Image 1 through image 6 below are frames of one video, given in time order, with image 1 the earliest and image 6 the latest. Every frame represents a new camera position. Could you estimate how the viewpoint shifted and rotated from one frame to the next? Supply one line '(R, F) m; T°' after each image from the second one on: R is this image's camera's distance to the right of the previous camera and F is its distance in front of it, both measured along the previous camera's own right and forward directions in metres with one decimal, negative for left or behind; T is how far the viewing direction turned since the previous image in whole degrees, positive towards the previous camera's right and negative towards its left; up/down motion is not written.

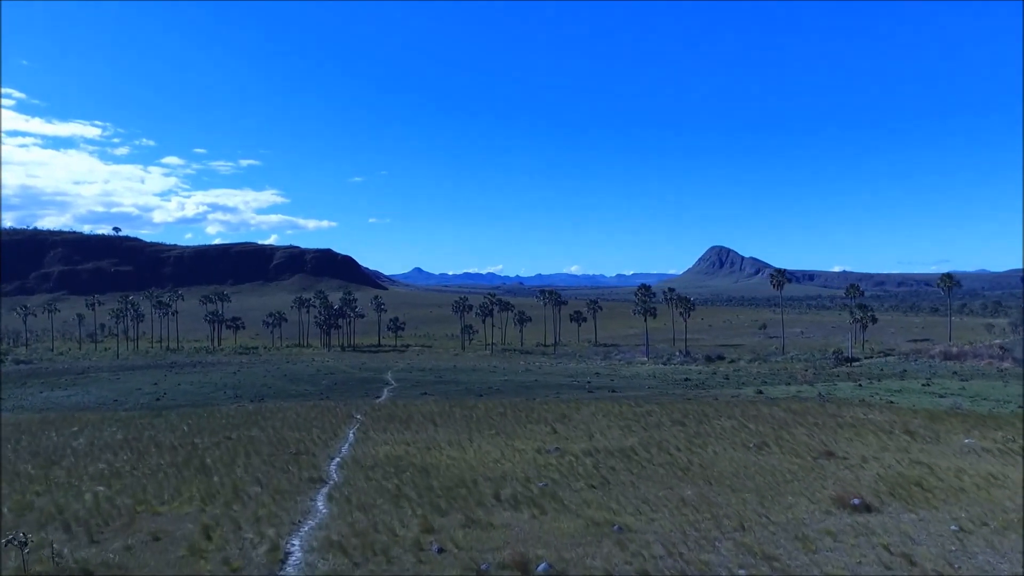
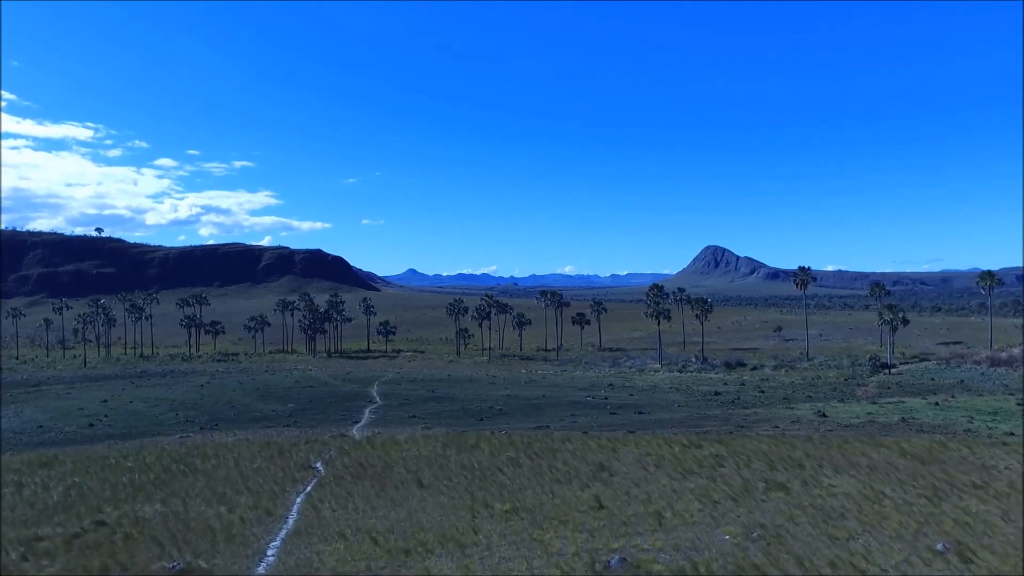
(-0.5, +6.0) m; 0°
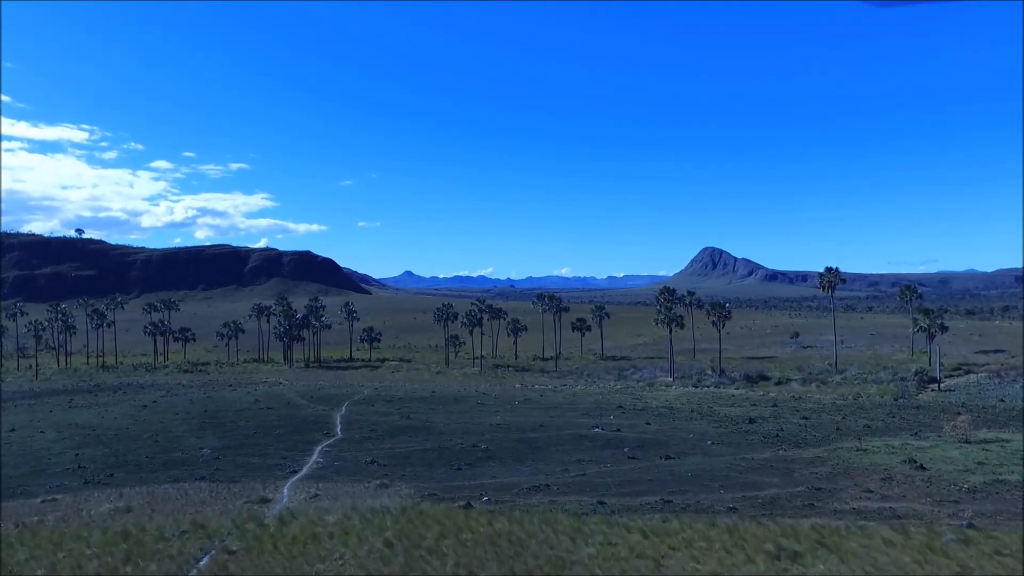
(+0.3, +7.0) m; 0°
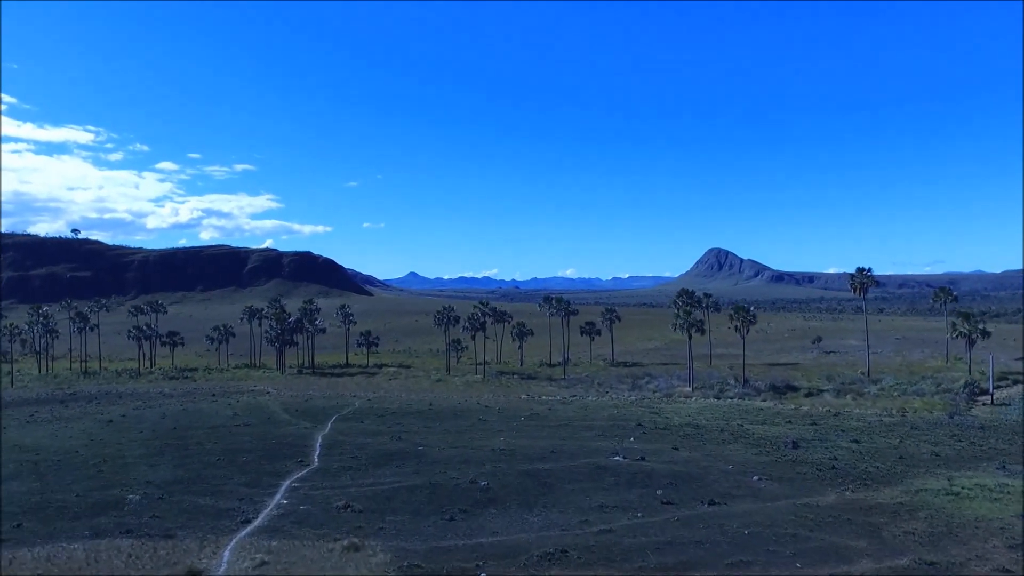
(0.0, +4.5) m; 0°
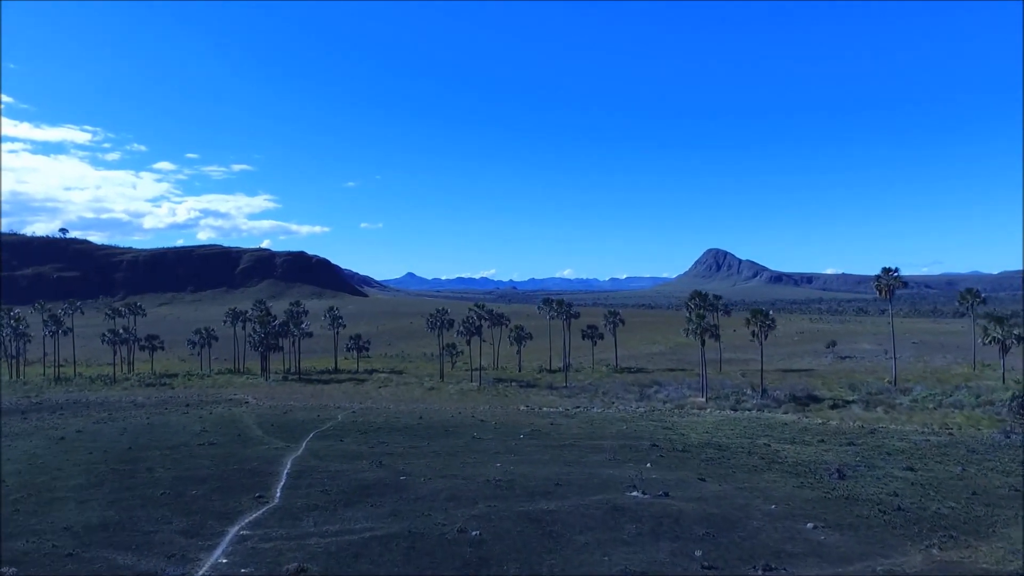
(0.0, +4.1) m; 0°
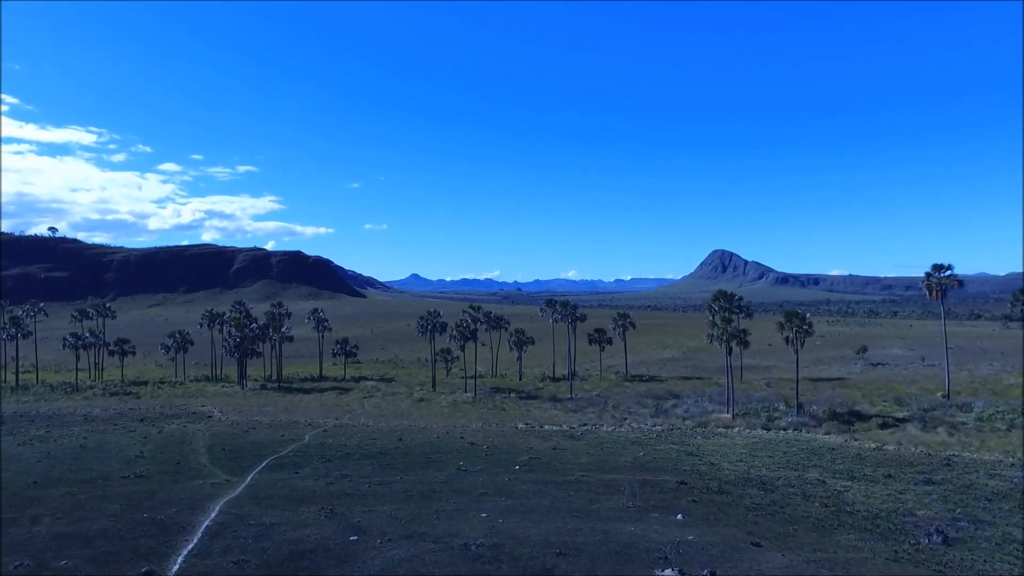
(+0.4, +6.2) m; 0°
